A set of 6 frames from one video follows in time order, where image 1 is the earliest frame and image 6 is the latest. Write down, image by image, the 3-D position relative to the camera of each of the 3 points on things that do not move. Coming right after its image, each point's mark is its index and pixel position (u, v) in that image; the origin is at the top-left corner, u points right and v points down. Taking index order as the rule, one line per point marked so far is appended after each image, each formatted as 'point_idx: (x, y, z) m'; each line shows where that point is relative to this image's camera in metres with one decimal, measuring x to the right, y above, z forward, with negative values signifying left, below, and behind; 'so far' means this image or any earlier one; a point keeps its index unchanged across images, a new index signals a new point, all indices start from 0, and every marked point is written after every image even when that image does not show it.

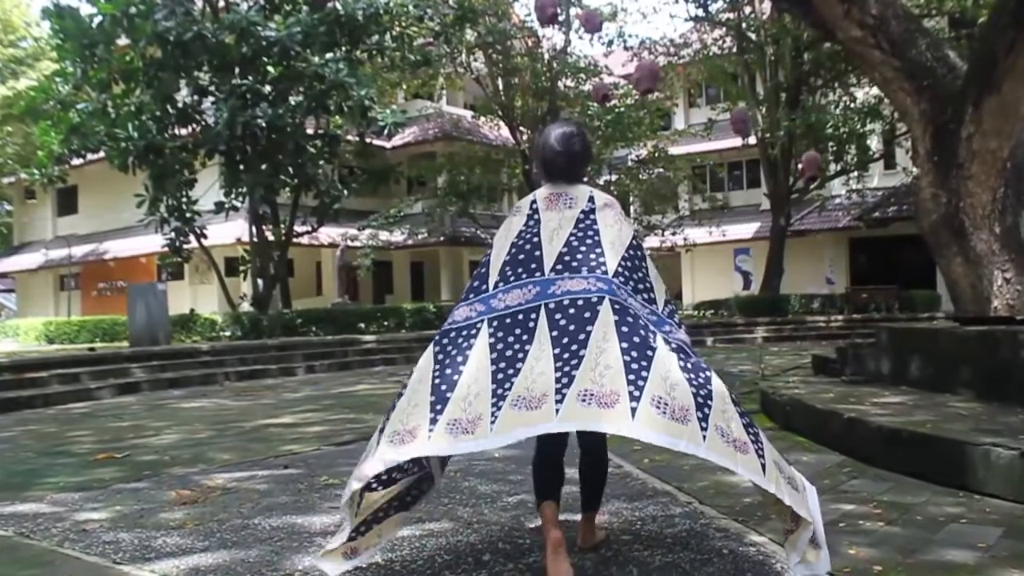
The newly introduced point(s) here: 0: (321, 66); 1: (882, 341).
0: (-2.8, +3.3, +13.9) m
1: (+2.1, -0.3, +5.4) m
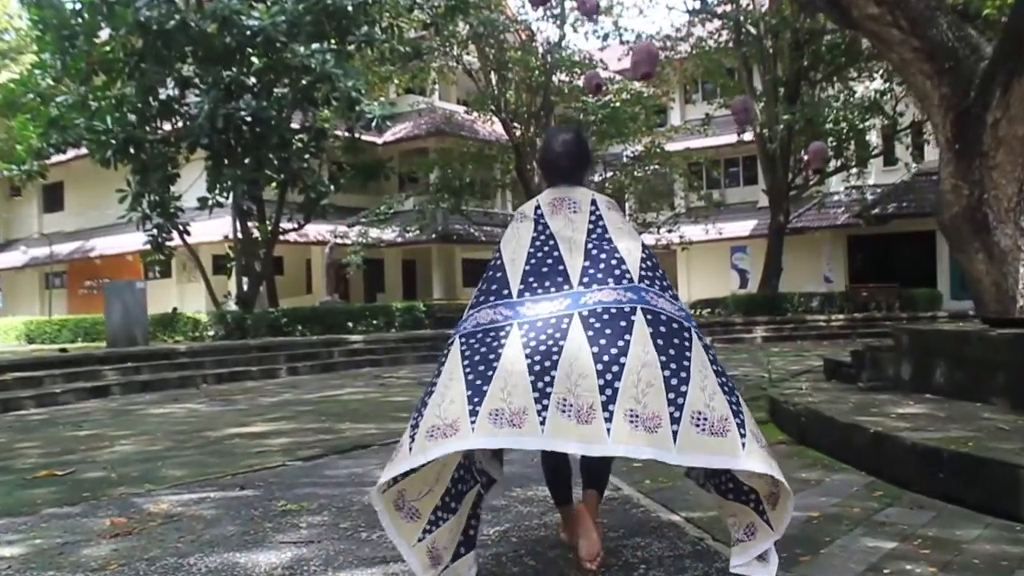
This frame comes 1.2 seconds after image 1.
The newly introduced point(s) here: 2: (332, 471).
0: (-2.9, +3.3, +13.4) m
1: (+2.1, -0.3, +5.0) m
2: (-0.8, -0.8, +4.1) m
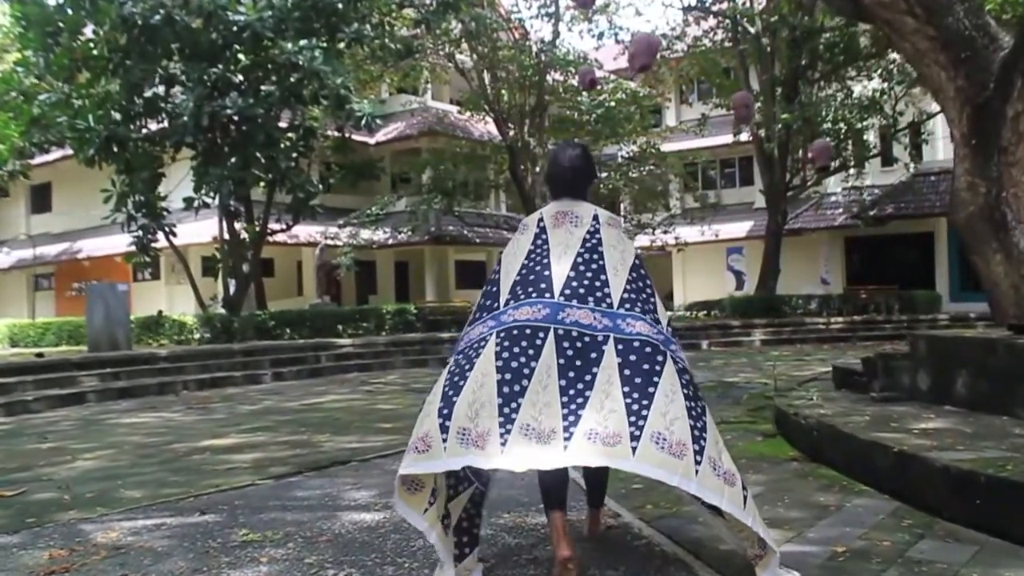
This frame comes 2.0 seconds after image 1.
0: (-3.0, +3.2, +13.1) m
1: (+2.0, -0.3, +4.7) m
2: (-0.8, -0.8, +3.8) m
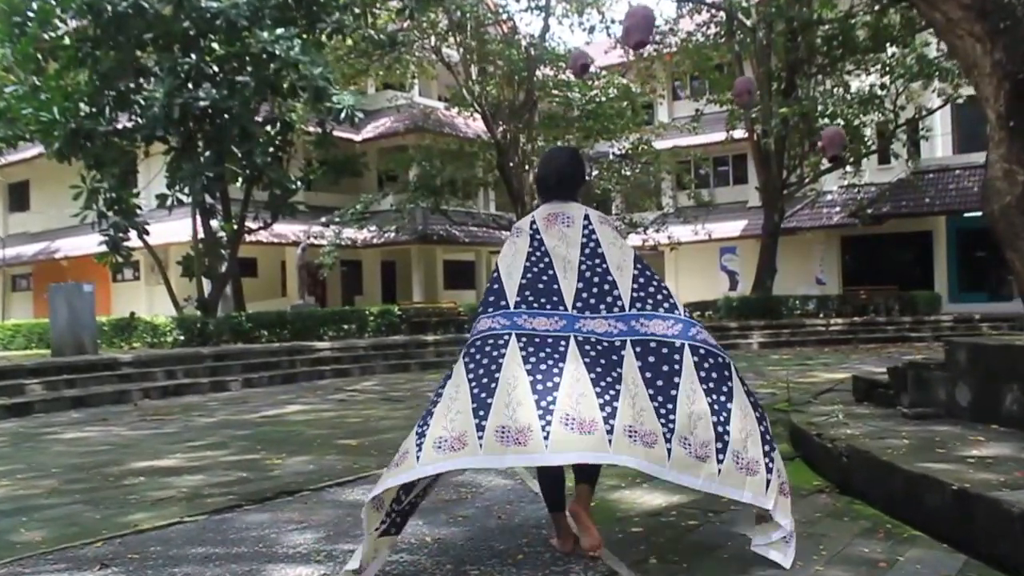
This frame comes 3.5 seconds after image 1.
0: (-3.2, +3.2, +12.4) m
1: (+1.9, -0.3, +4.0) m
2: (-0.9, -0.8, +3.1) m
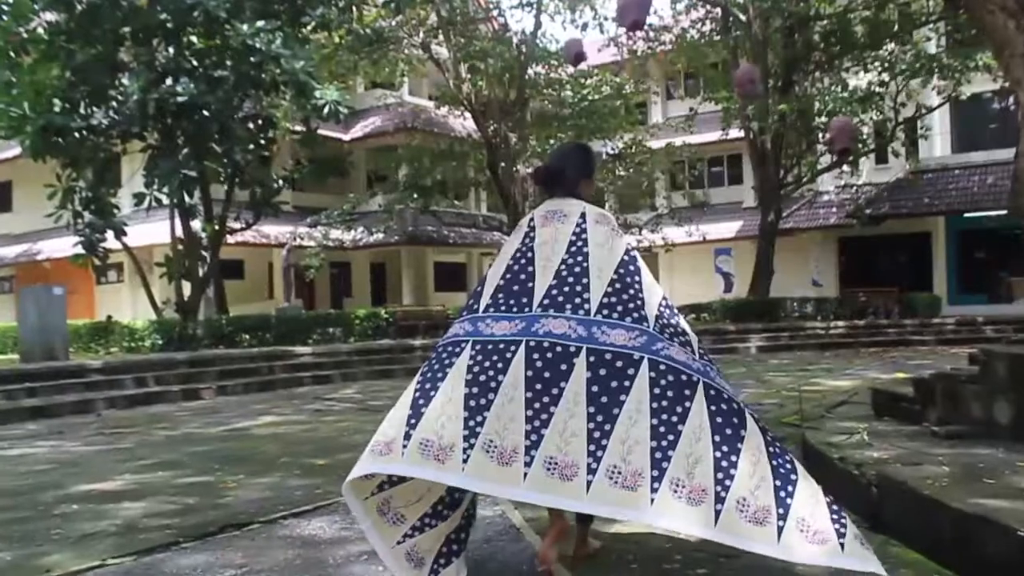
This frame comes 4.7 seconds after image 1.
0: (-3.3, +3.2, +11.9) m
1: (+1.8, -0.3, +3.6) m
2: (-1.0, -0.8, +2.7) m
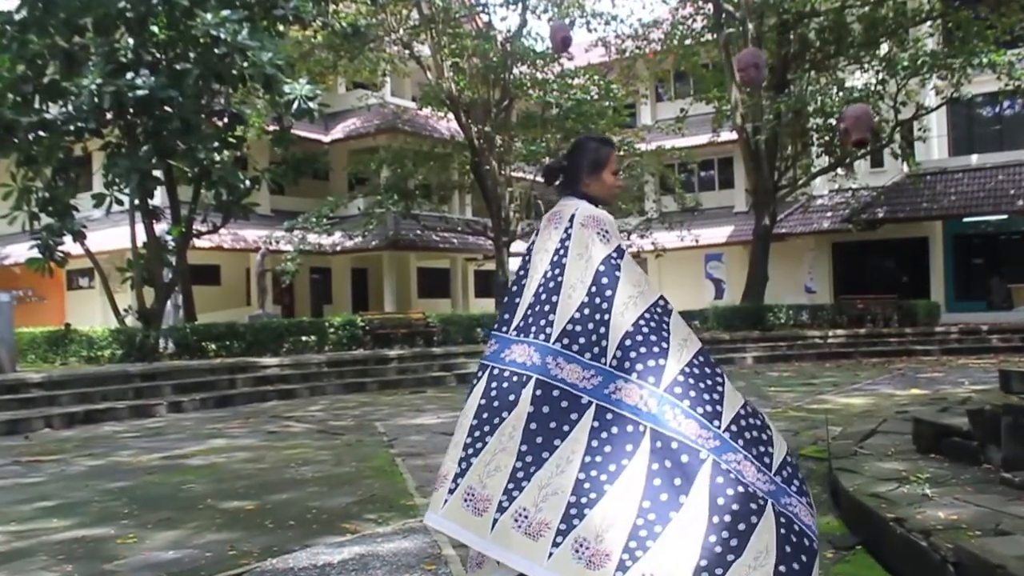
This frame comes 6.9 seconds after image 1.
0: (-3.6, +3.1, +11.2) m
1: (+1.7, -0.4, +2.8) m
2: (-1.1, -0.9, +1.9) m
